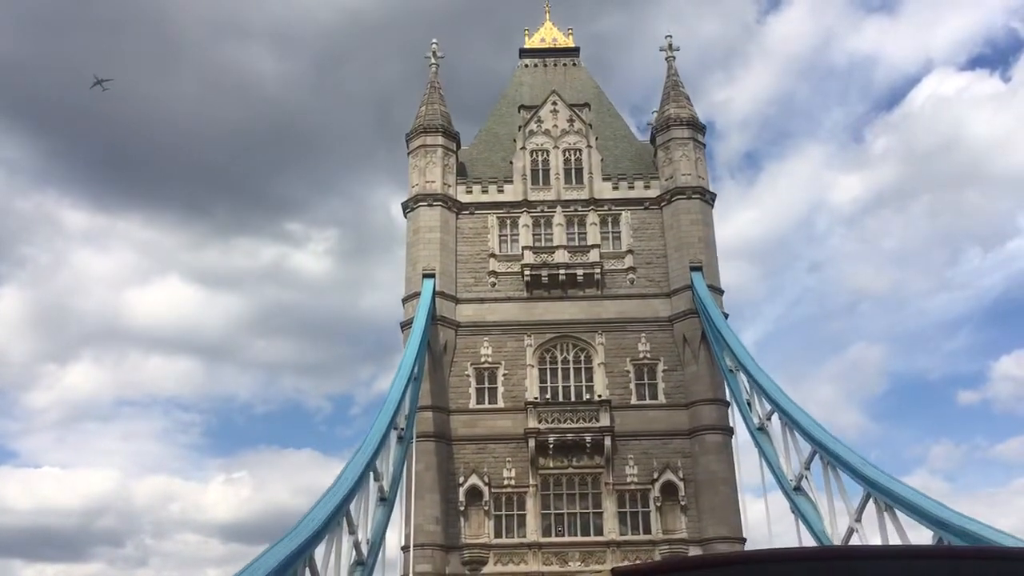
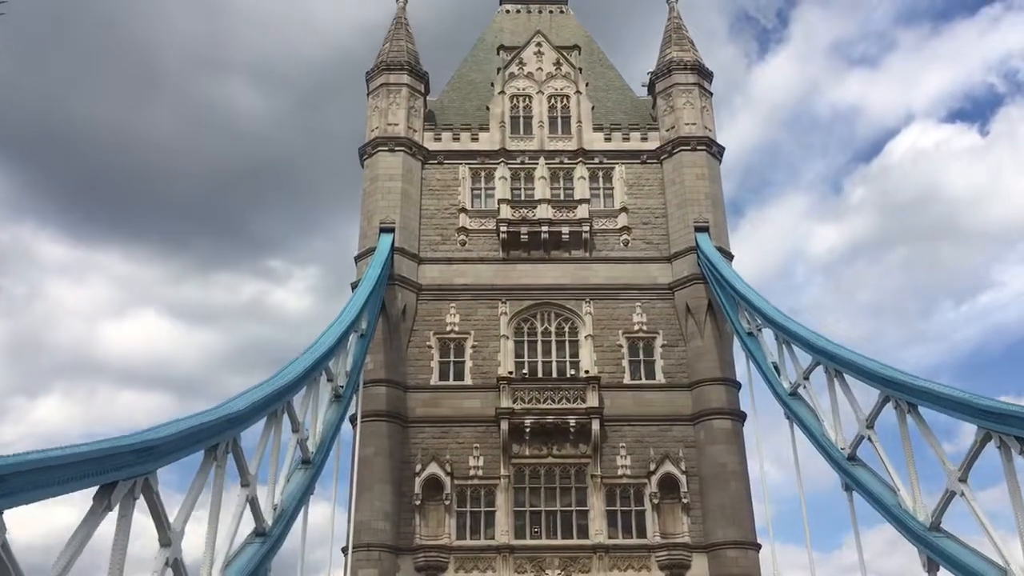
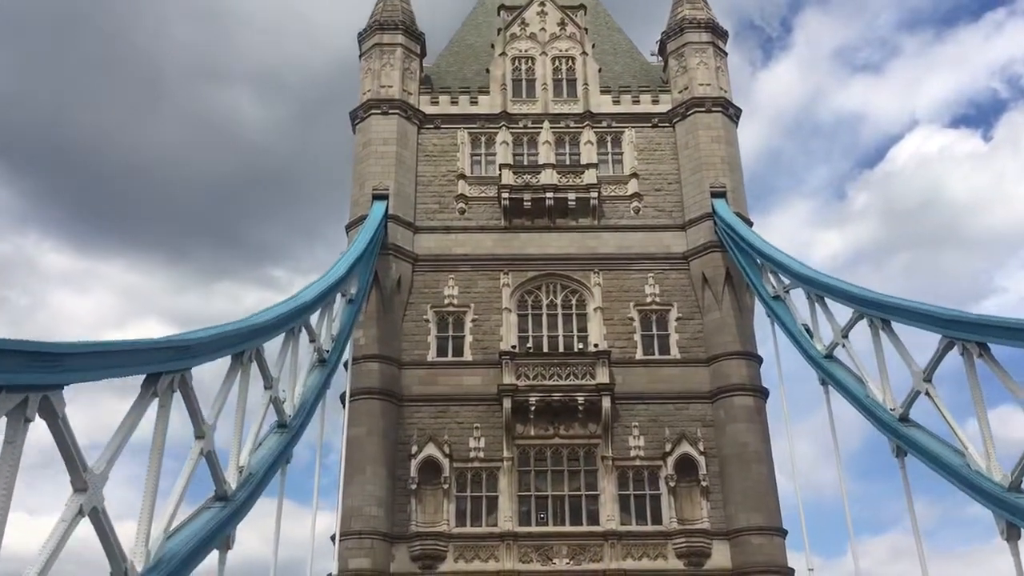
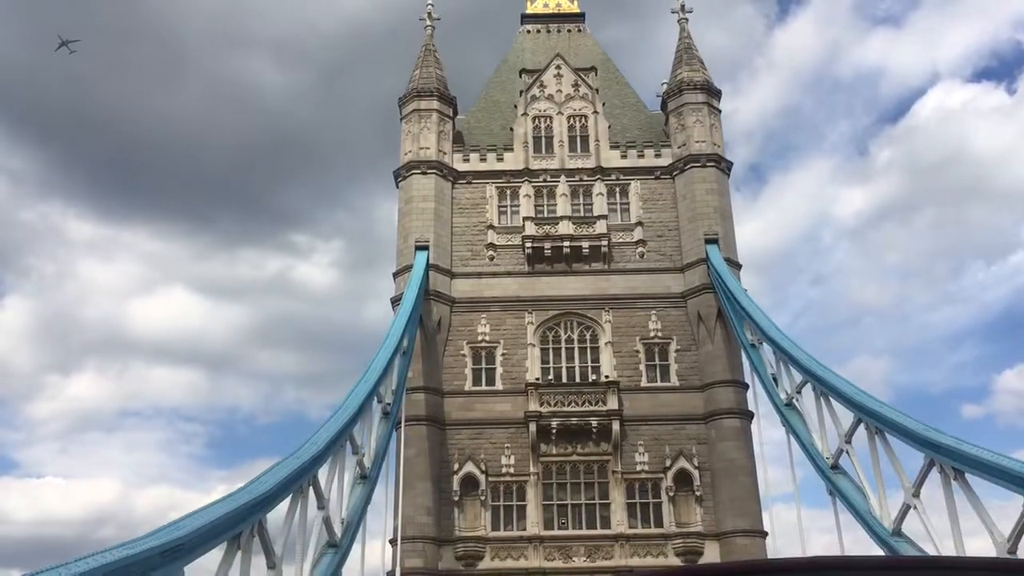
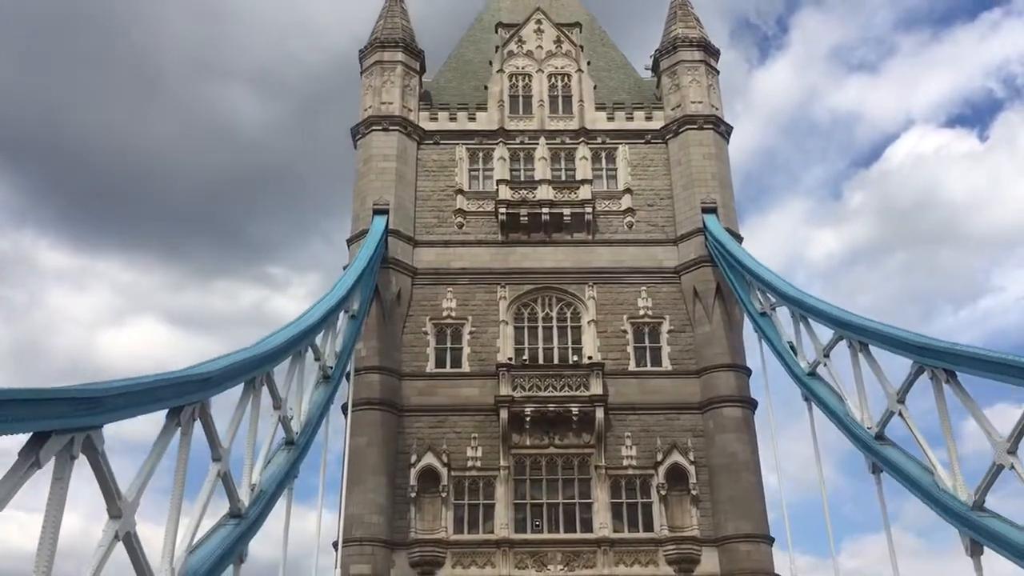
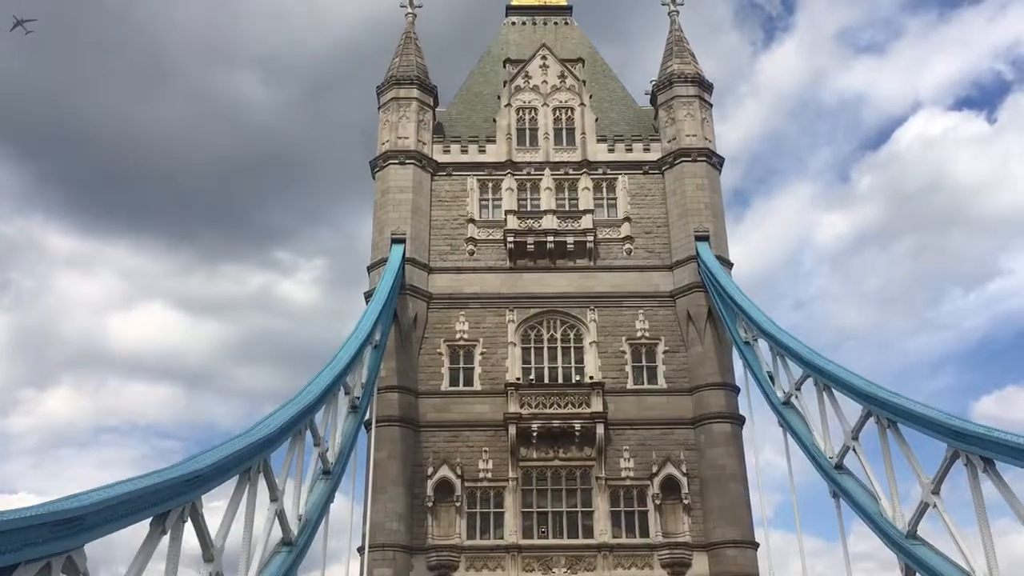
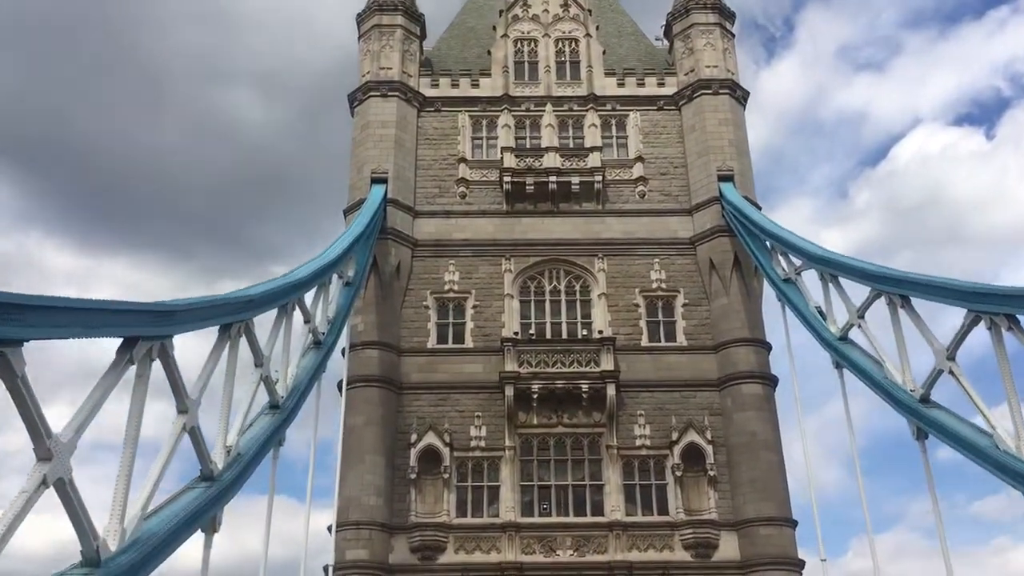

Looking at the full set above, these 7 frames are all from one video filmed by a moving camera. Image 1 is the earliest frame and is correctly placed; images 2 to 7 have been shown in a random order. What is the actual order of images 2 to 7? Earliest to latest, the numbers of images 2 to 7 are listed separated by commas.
4, 6, 2, 5, 3, 7
